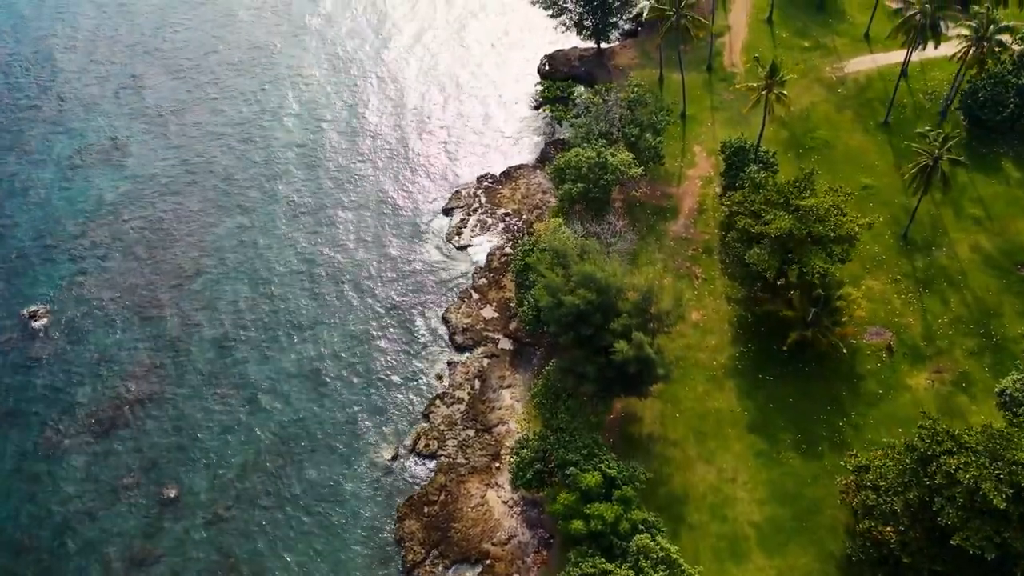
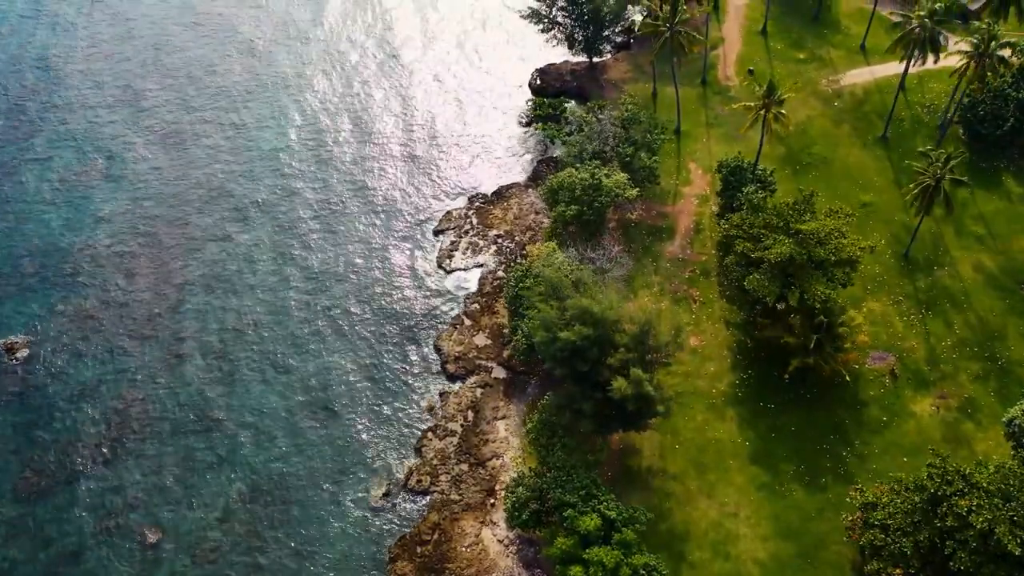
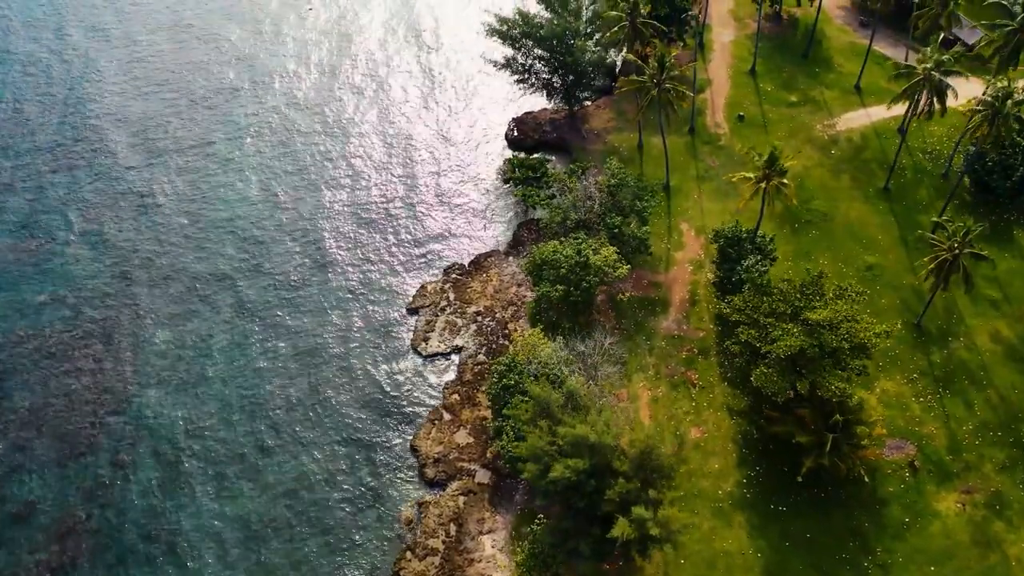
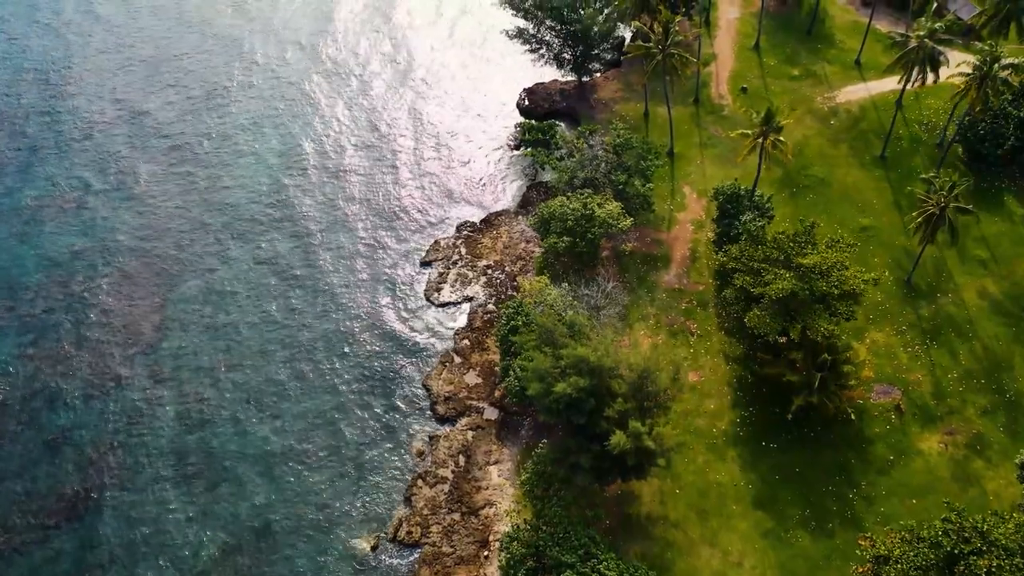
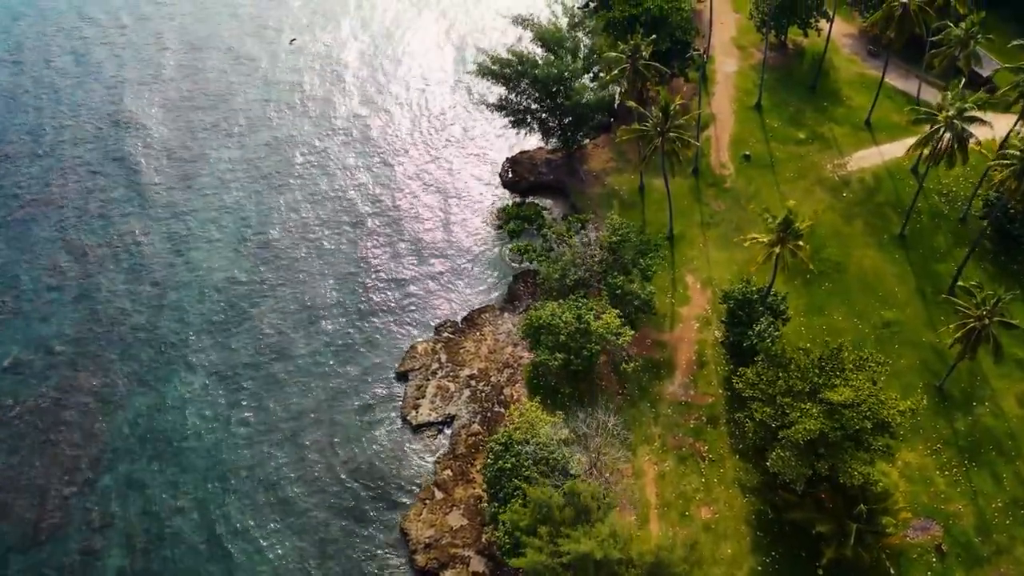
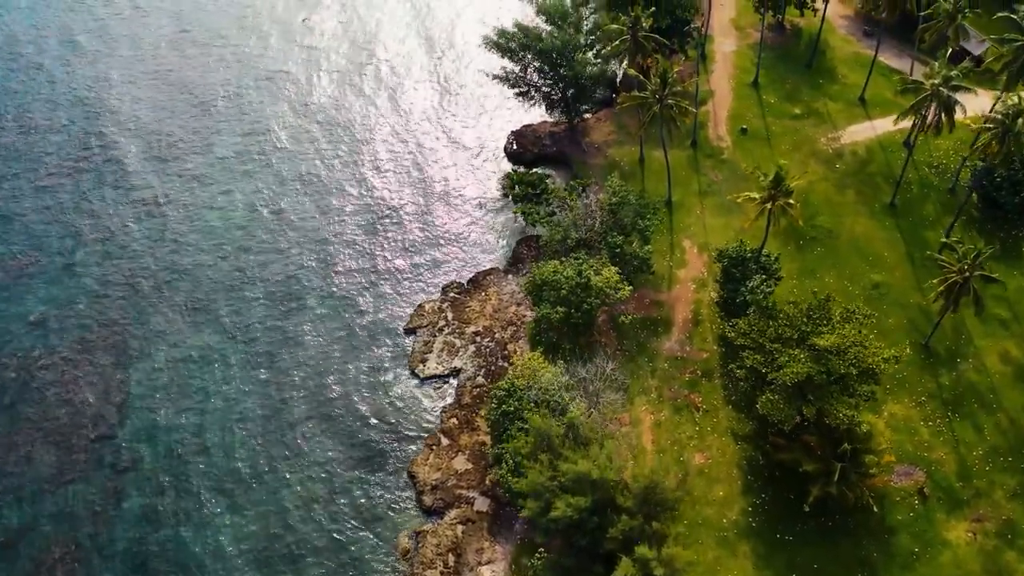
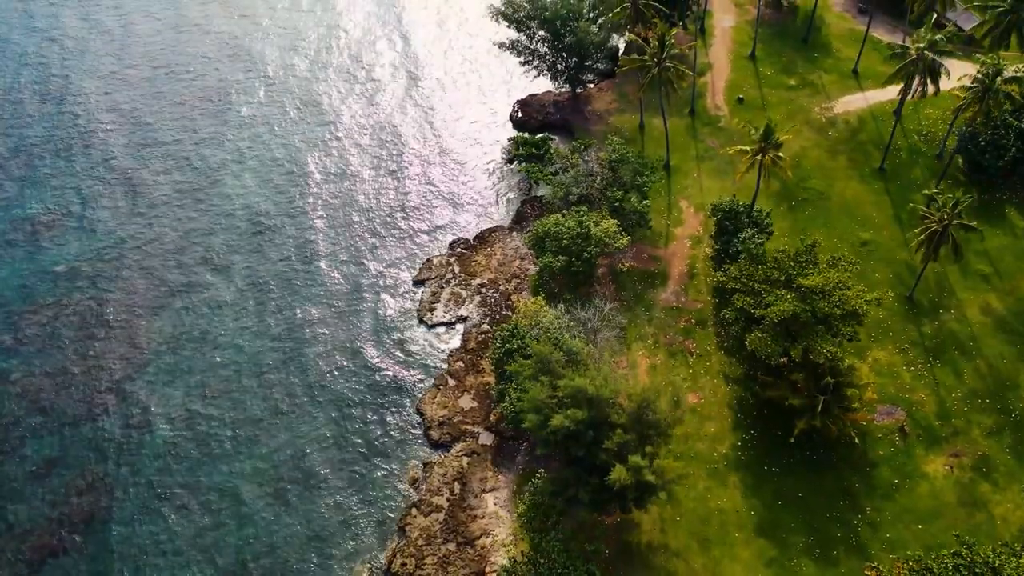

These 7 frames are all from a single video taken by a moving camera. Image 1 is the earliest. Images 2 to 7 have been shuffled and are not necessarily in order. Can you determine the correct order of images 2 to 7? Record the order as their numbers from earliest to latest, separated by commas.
2, 4, 7, 3, 6, 5
